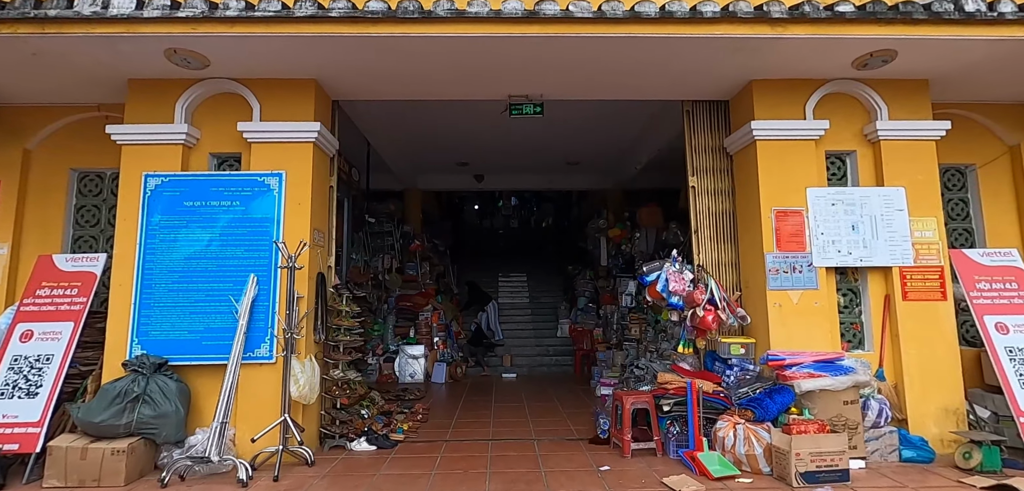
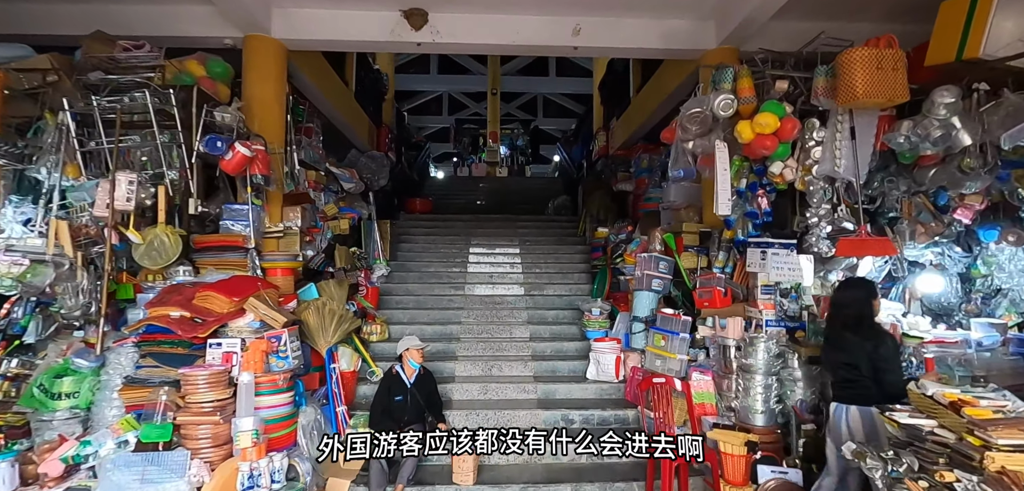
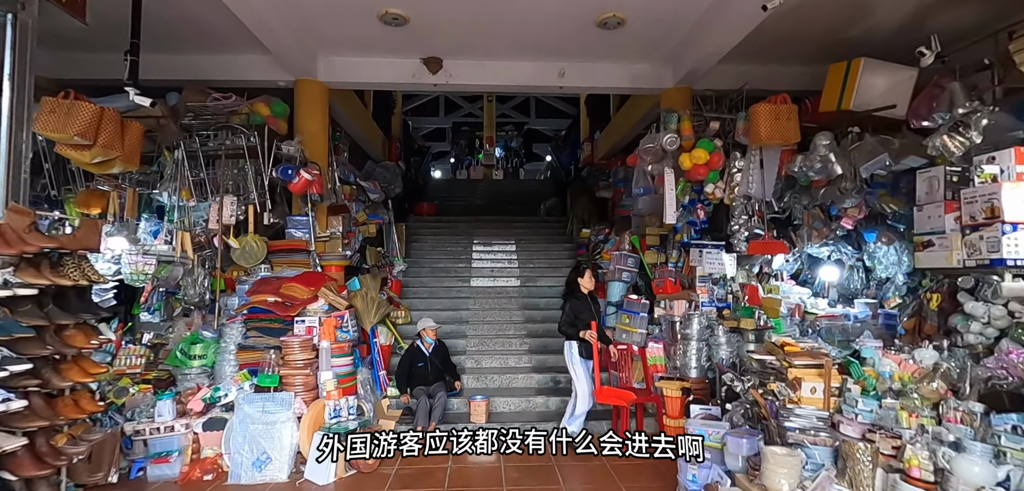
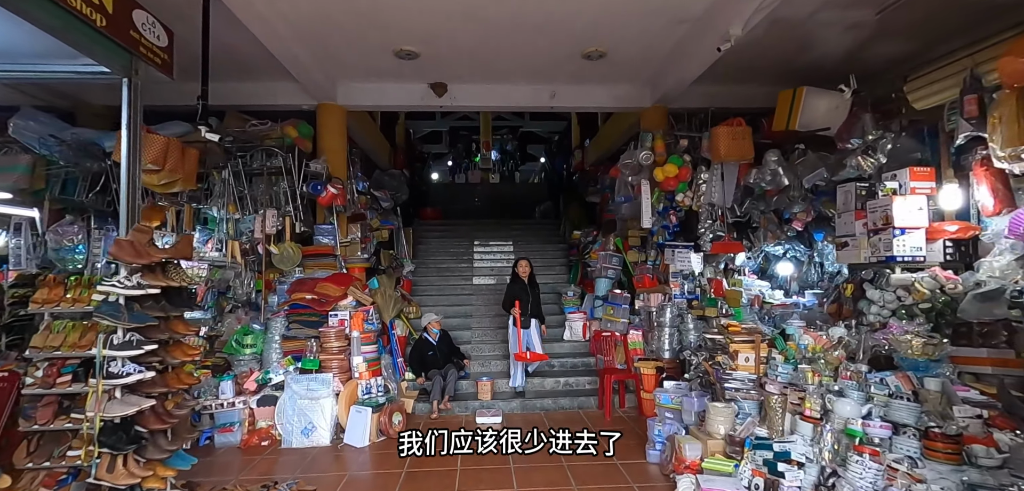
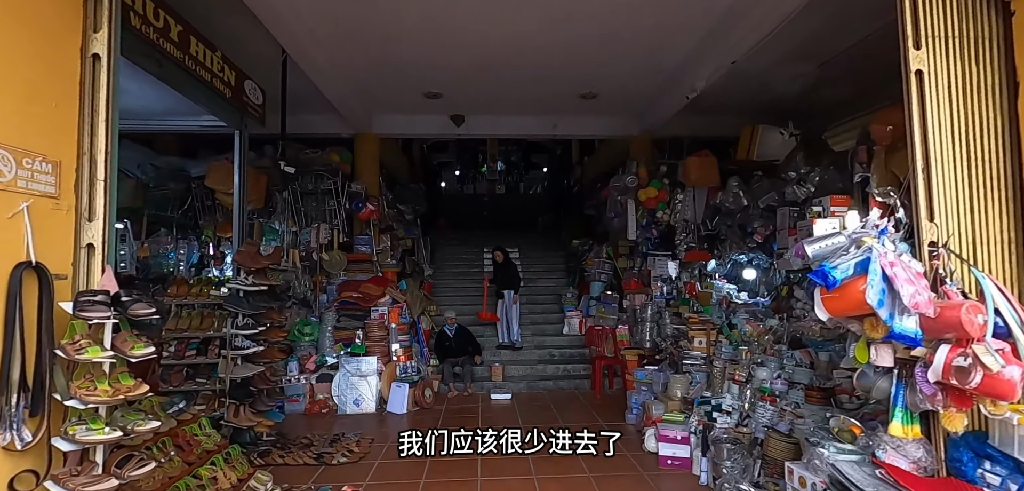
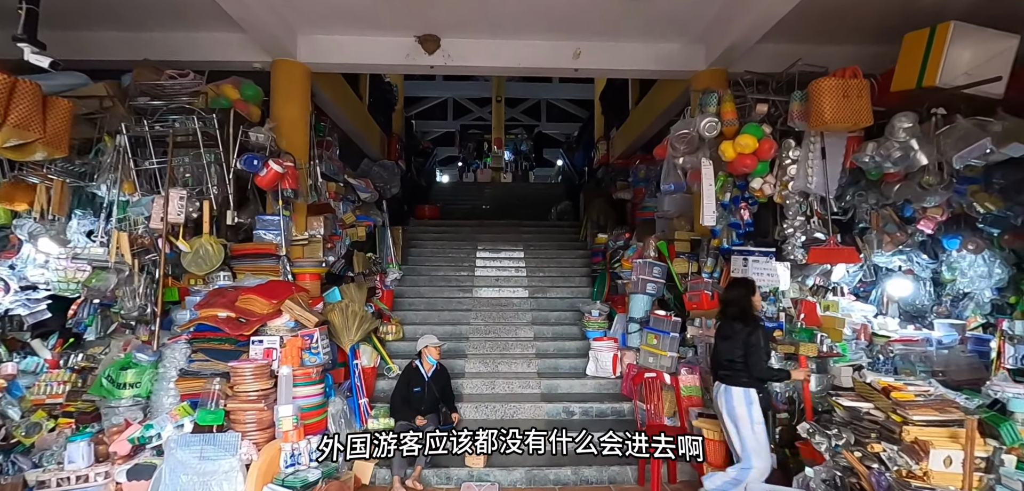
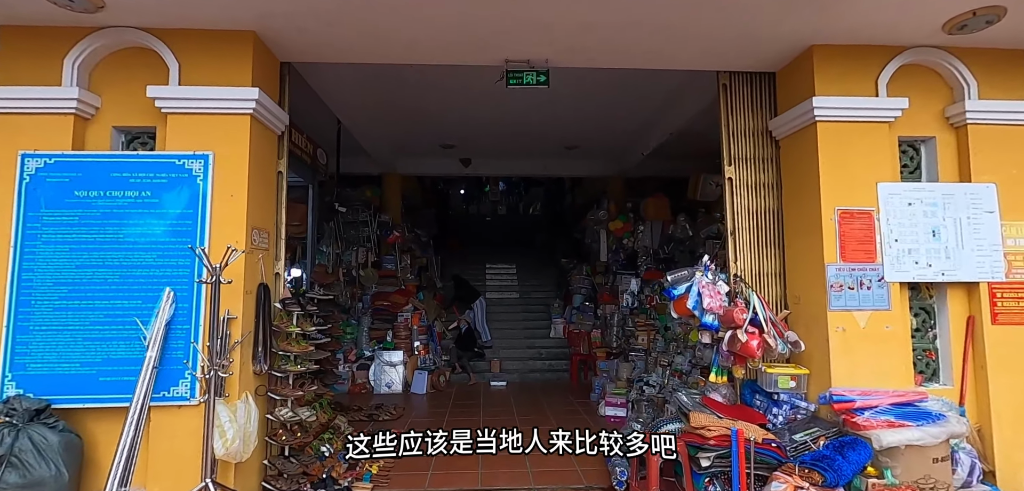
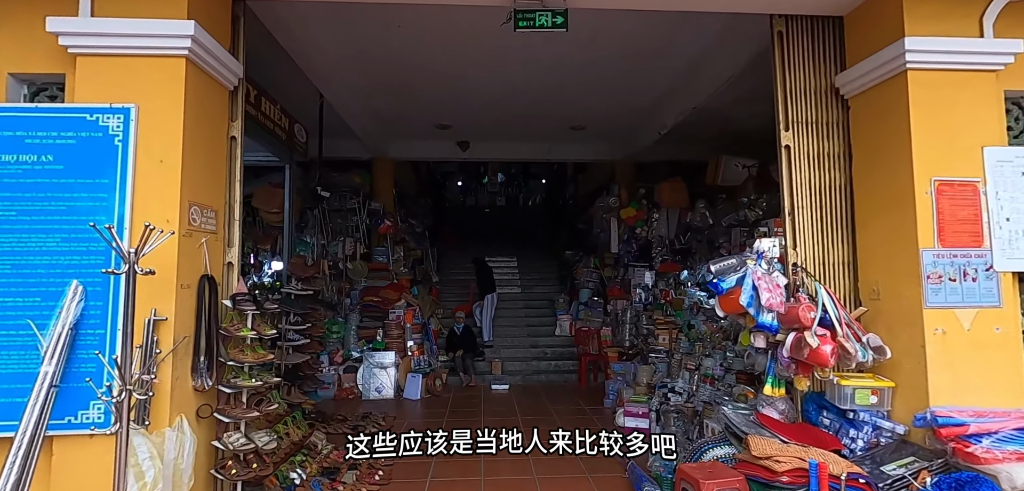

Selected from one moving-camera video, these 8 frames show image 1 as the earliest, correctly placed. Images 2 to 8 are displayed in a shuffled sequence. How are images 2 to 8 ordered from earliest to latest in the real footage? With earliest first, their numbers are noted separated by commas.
7, 8, 5, 4, 3, 6, 2
